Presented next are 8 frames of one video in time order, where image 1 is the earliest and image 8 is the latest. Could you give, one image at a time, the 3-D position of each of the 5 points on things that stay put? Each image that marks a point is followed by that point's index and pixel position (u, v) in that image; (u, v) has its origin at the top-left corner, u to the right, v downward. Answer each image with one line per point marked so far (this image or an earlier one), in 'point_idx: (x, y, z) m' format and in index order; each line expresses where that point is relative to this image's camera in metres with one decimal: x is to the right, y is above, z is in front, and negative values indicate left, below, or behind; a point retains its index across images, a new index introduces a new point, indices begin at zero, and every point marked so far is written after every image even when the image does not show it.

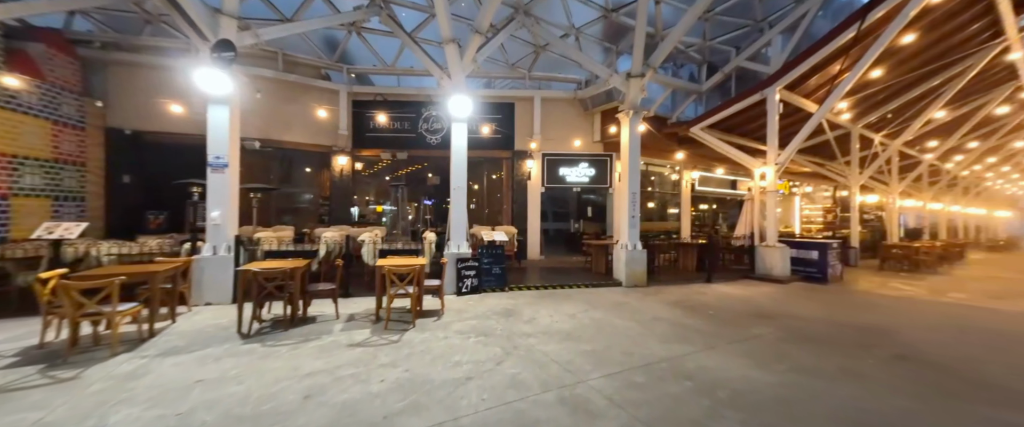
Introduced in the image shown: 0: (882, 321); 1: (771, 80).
0: (+6.0, -1.7, +4.8) m
1: (+7.0, +3.5, +8.0) m
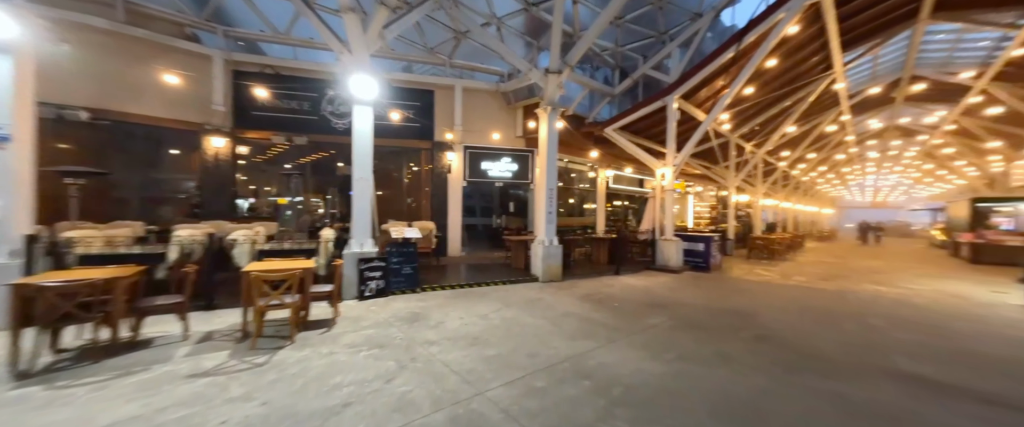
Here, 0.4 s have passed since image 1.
0: (+4.3, -1.7, +5.4) m
1: (+4.6, +3.6, +8.7) m
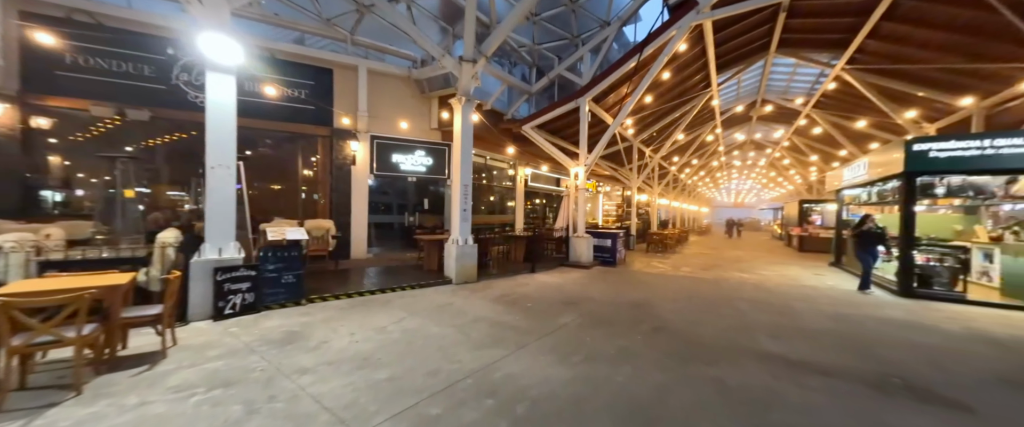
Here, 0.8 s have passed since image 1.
0: (+2.6, -1.6, +5.7) m
1: (+2.1, +3.7, +9.0) m
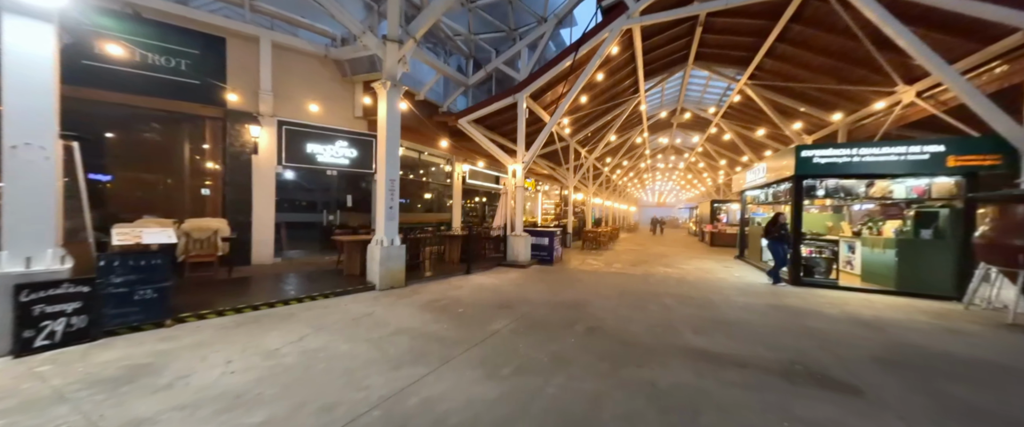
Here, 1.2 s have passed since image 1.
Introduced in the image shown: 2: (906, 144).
0: (+1.3, -1.6, +5.7) m
1: (+0.3, +3.7, +8.8) m
2: (+6.8, +1.2, +5.0) m
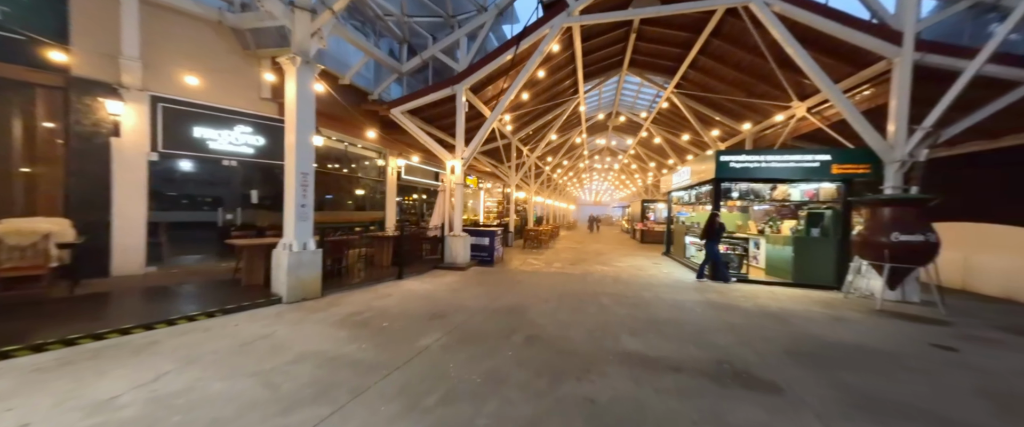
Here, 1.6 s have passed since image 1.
0: (+0.1, -1.6, +5.4) m
1: (-1.5, +3.8, +8.2) m
2: (+5.7, +1.2, +5.7) m
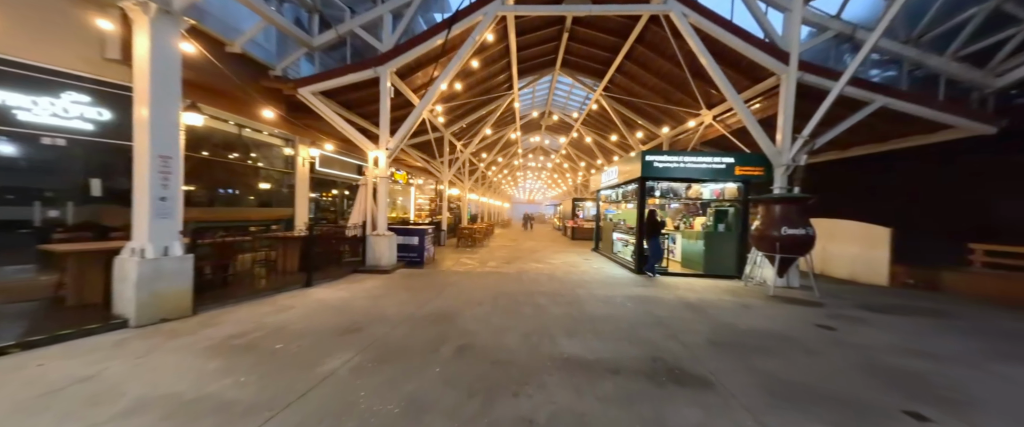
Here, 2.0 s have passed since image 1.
0: (-1.0, -1.5, +4.9) m
1: (-3.2, +3.9, +7.3) m
2: (+4.3, +1.3, +6.4) m
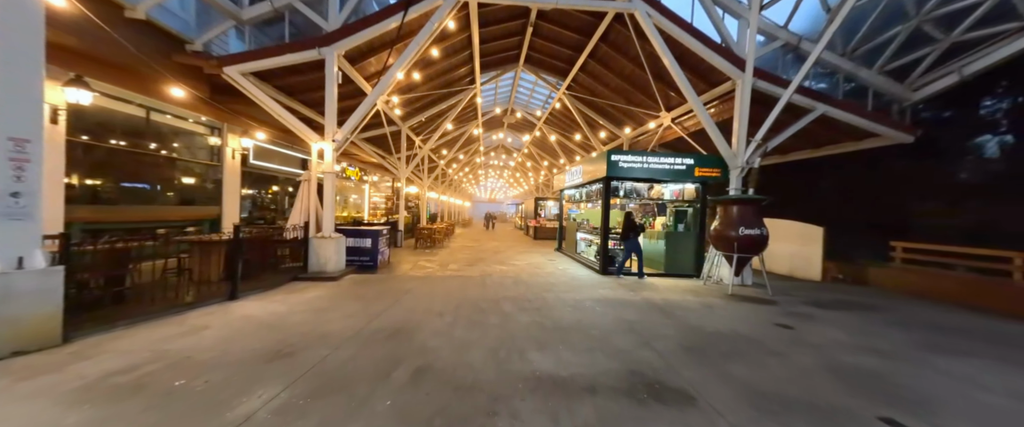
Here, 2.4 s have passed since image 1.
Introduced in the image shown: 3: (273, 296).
0: (-1.5, -1.5, +4.4) m
1: (-4.0, +3.9, +6.4) m
2: (+3.6, +1.3, +6.6) m
3: (-3.8, -1.3, +4.7) m
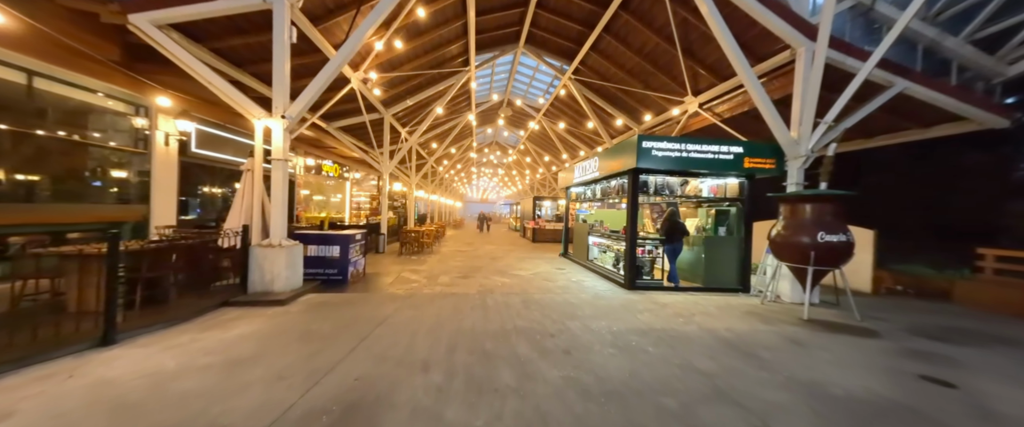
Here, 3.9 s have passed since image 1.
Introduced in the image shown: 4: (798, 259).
0: (-1.4, -1.5, +2.9) m
1: (-3.9, +3.9, +4.9) m
2: (+3.7, +1.2, +5.3) m
3: (-3.7, -1.3, +3.2) m
4: (+4.1, -0.6, +4.2) m
